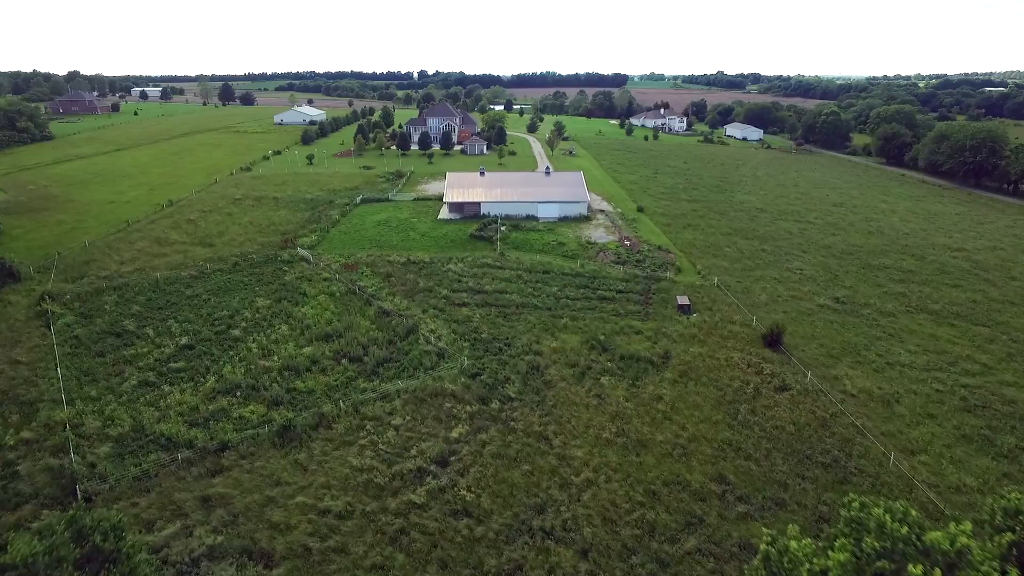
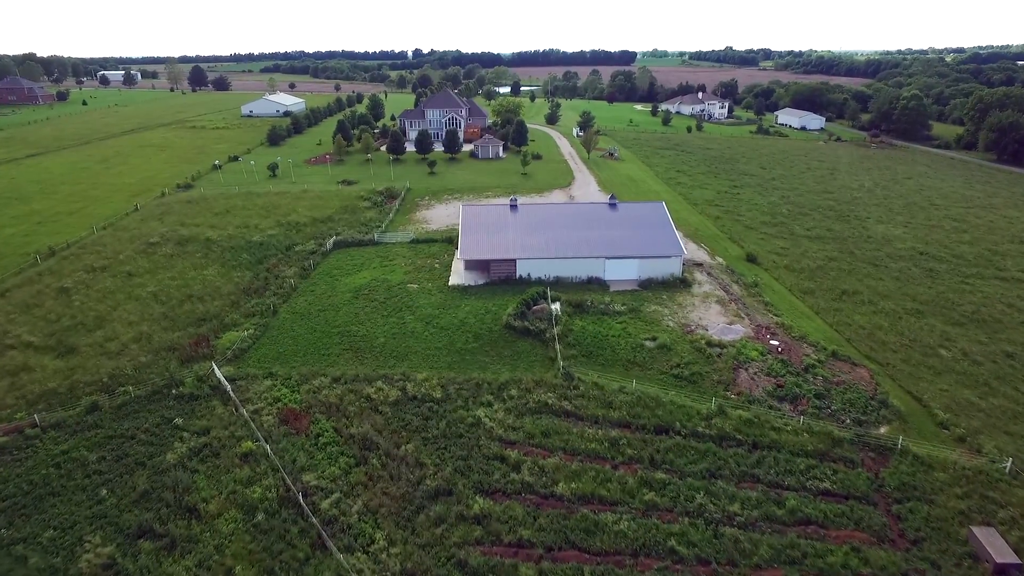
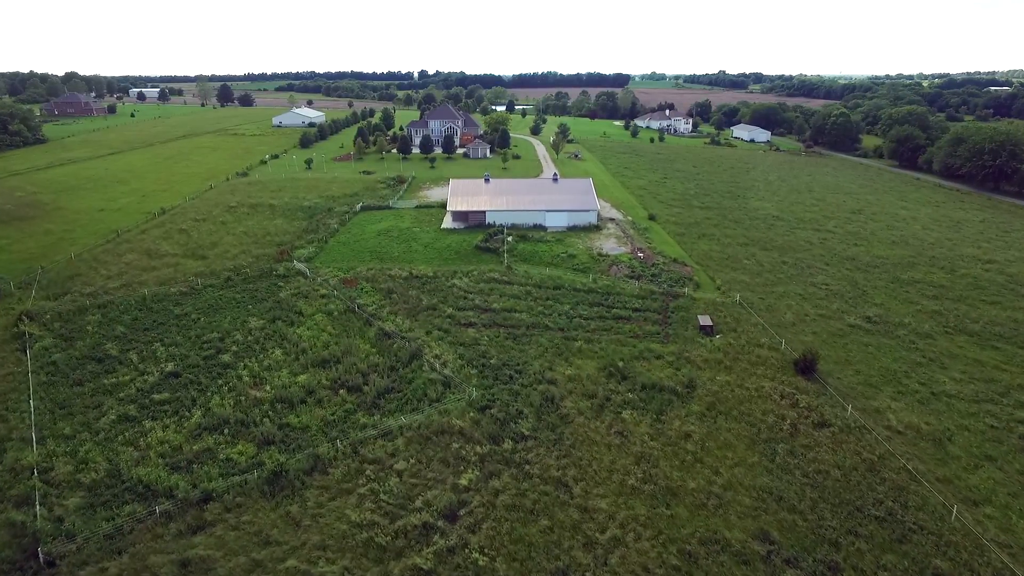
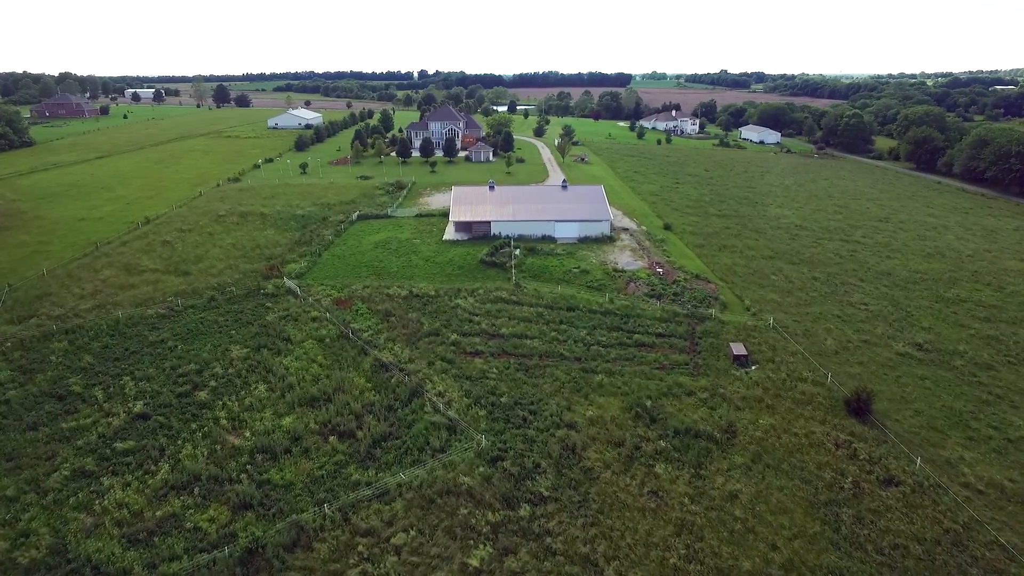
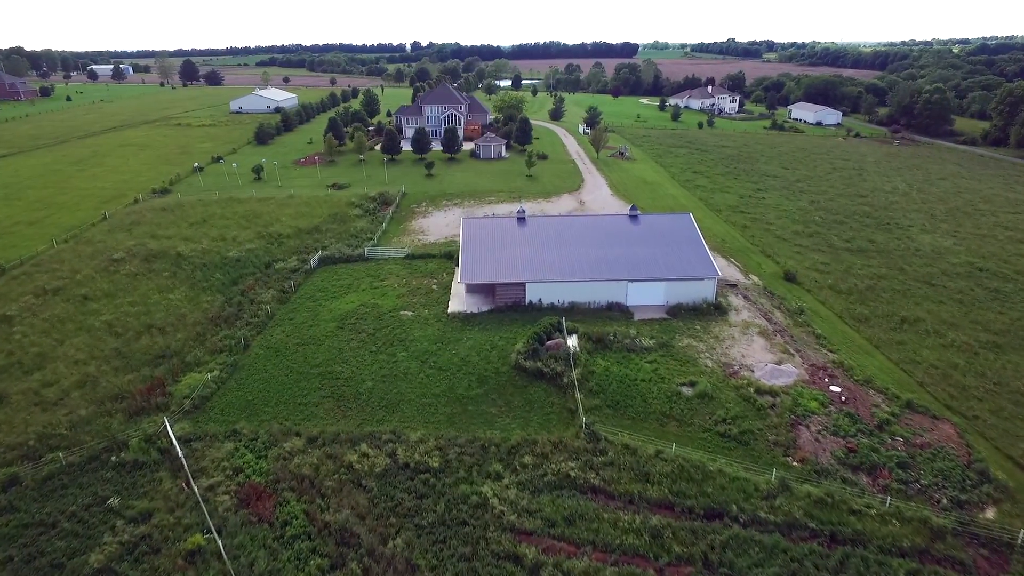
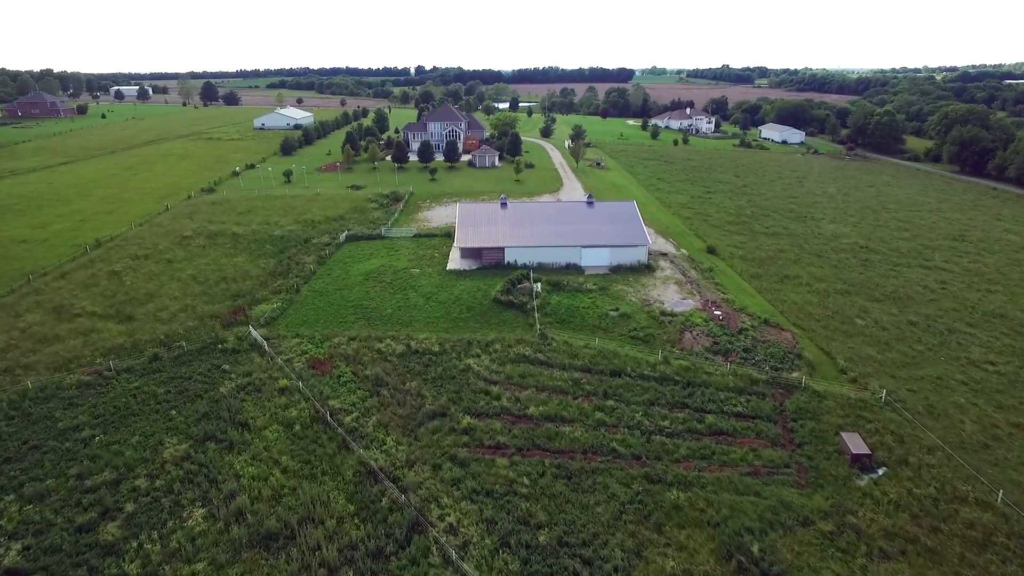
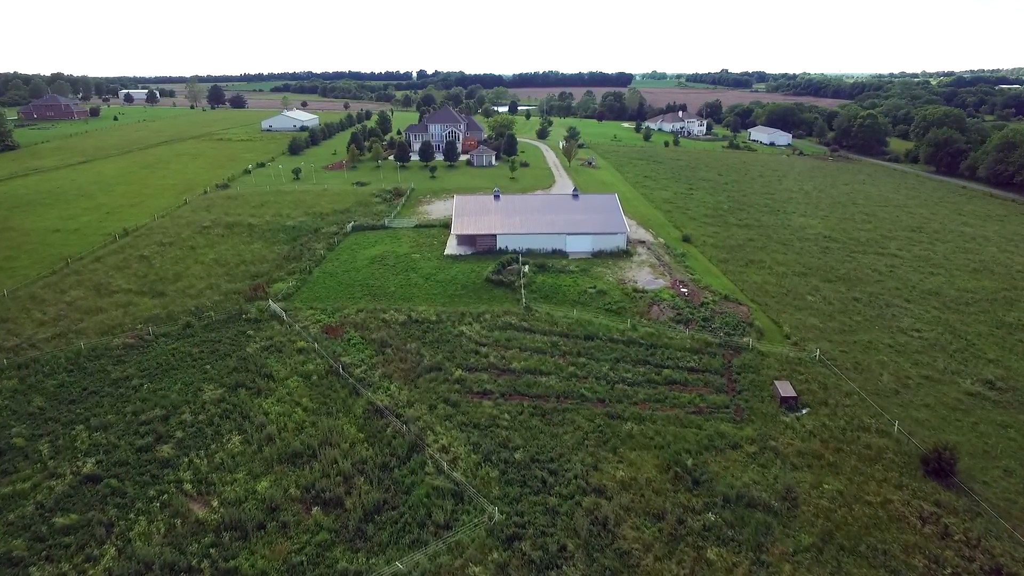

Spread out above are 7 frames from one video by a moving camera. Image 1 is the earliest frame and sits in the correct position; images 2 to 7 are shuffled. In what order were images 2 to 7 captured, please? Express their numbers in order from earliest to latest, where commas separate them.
3, 4, 7, 6, 2, 5
